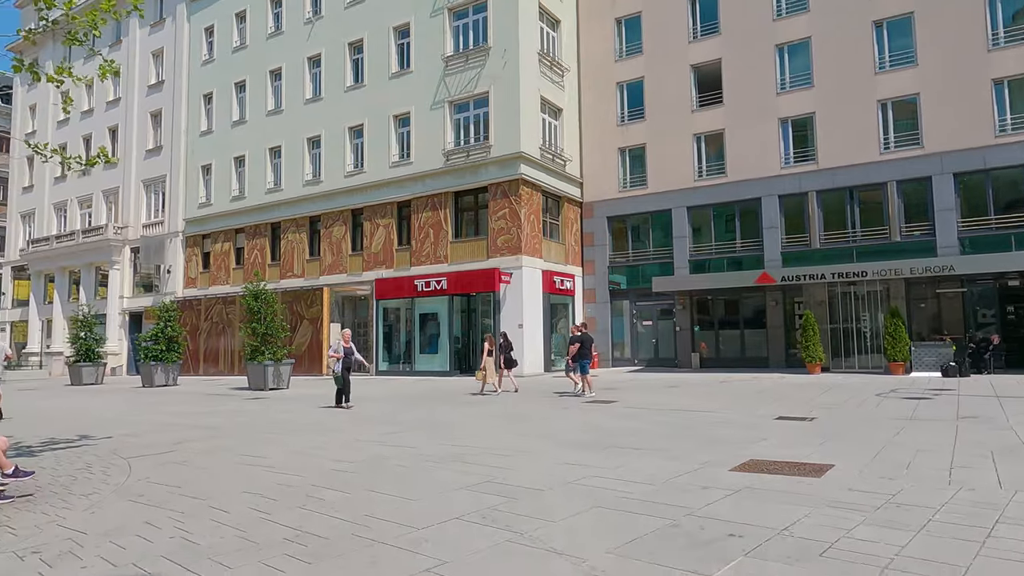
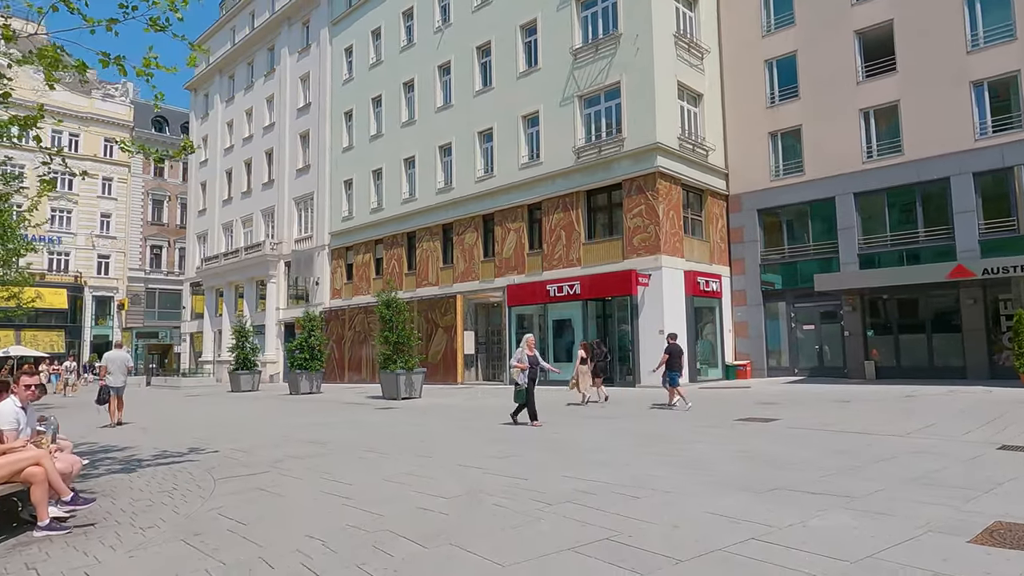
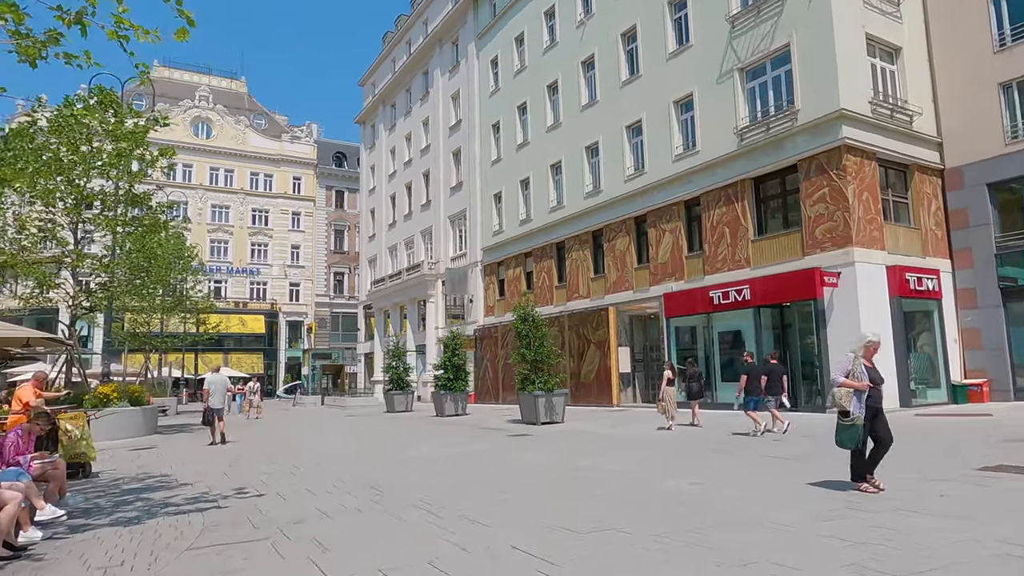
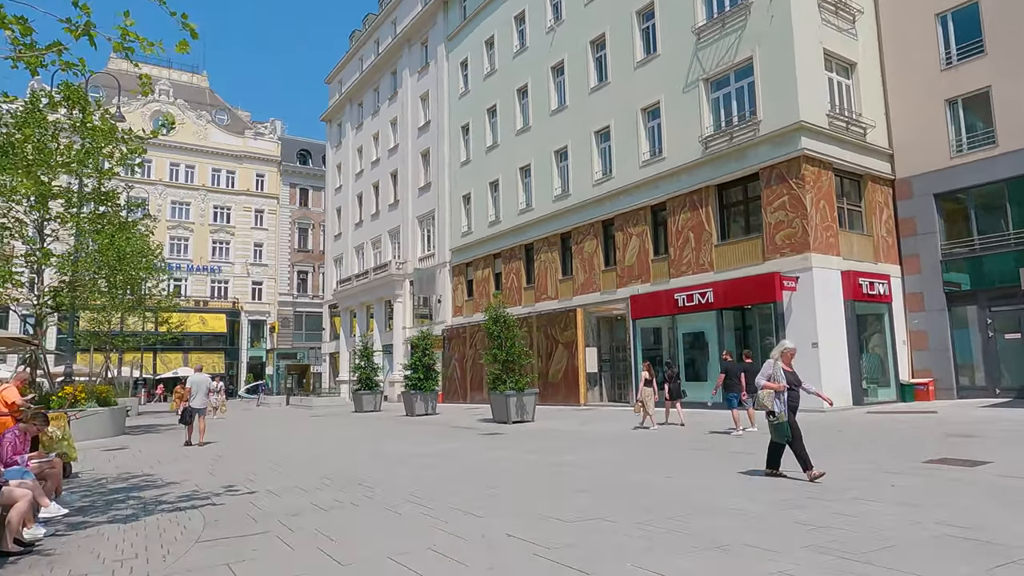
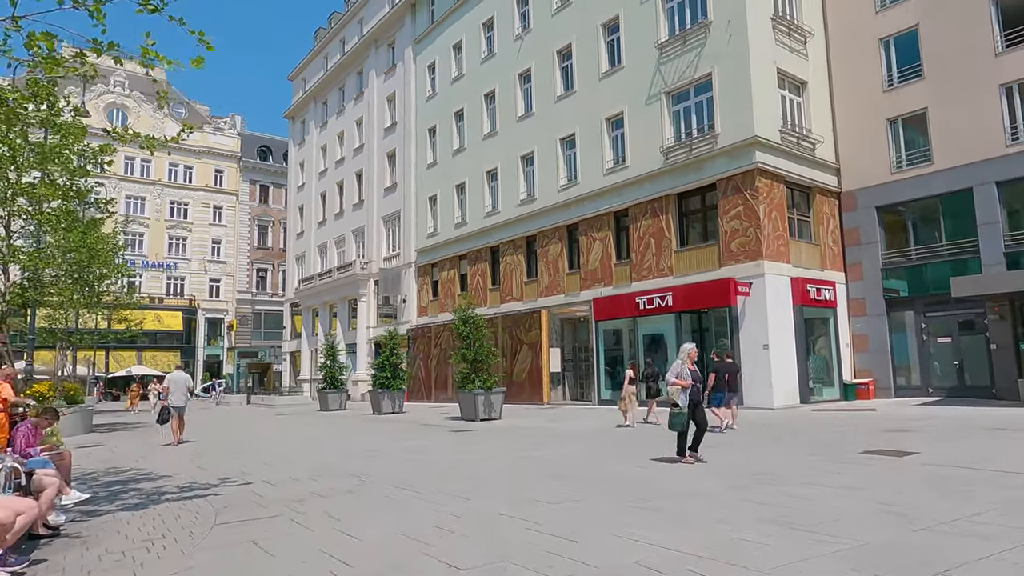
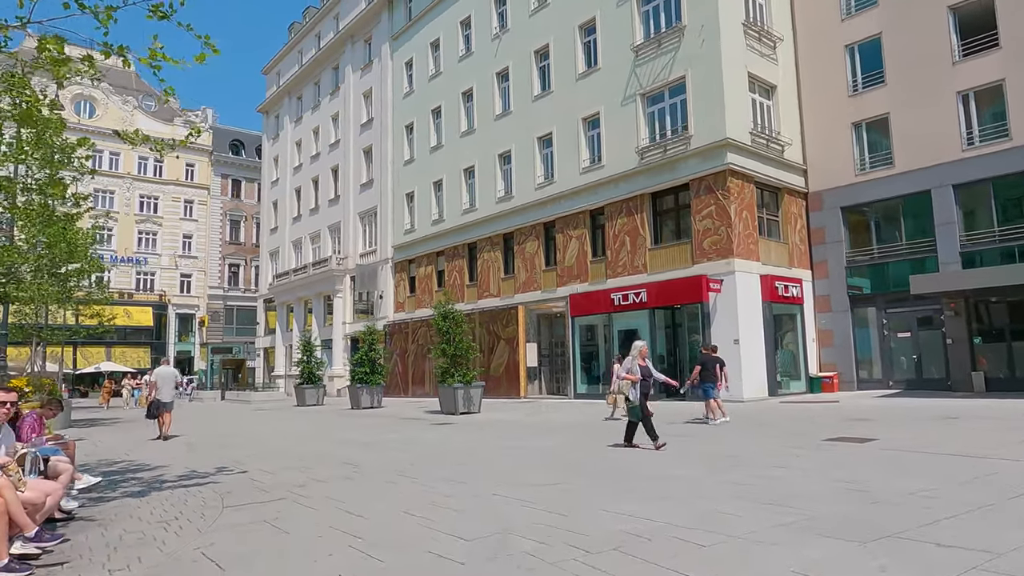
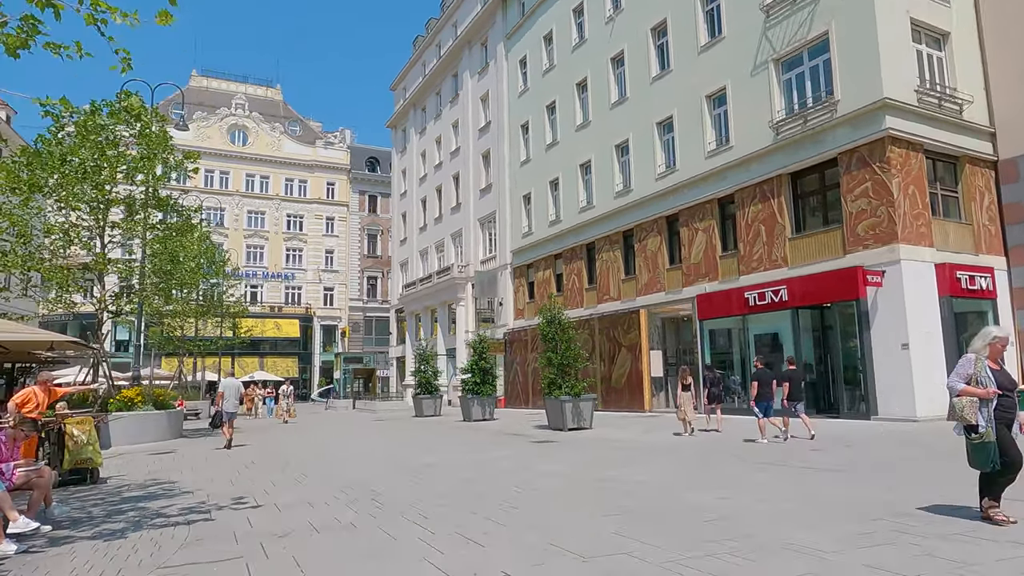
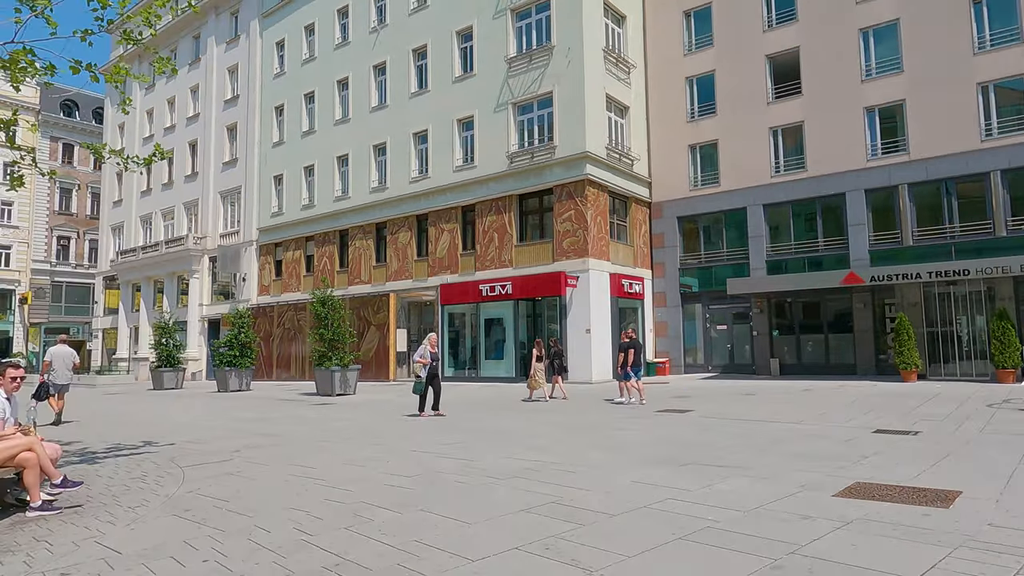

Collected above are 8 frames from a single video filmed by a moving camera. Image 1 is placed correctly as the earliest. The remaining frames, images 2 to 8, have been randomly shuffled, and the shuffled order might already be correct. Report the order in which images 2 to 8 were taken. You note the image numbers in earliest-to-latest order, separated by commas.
8, 2, 6, 5, 4, 3, 7
